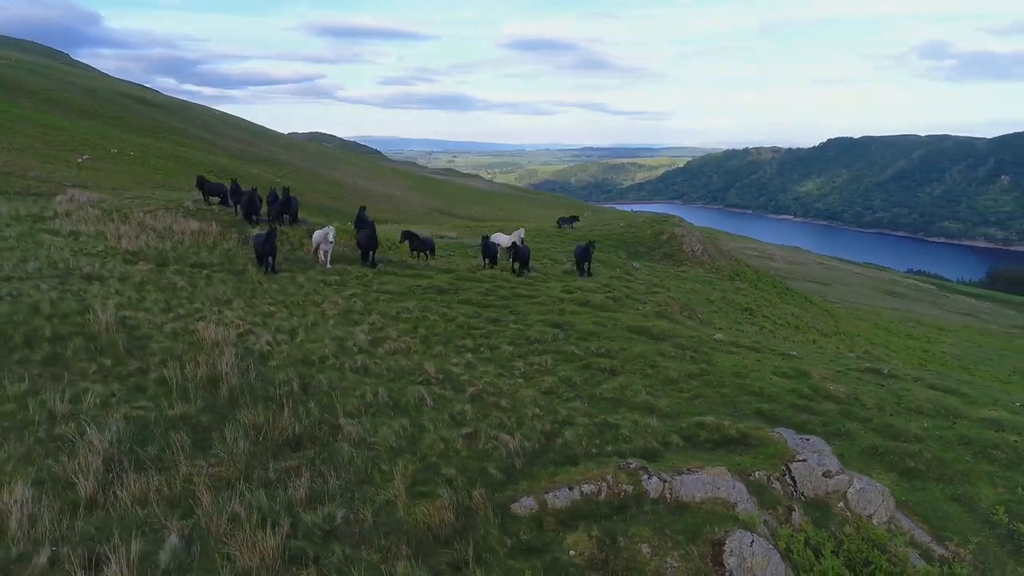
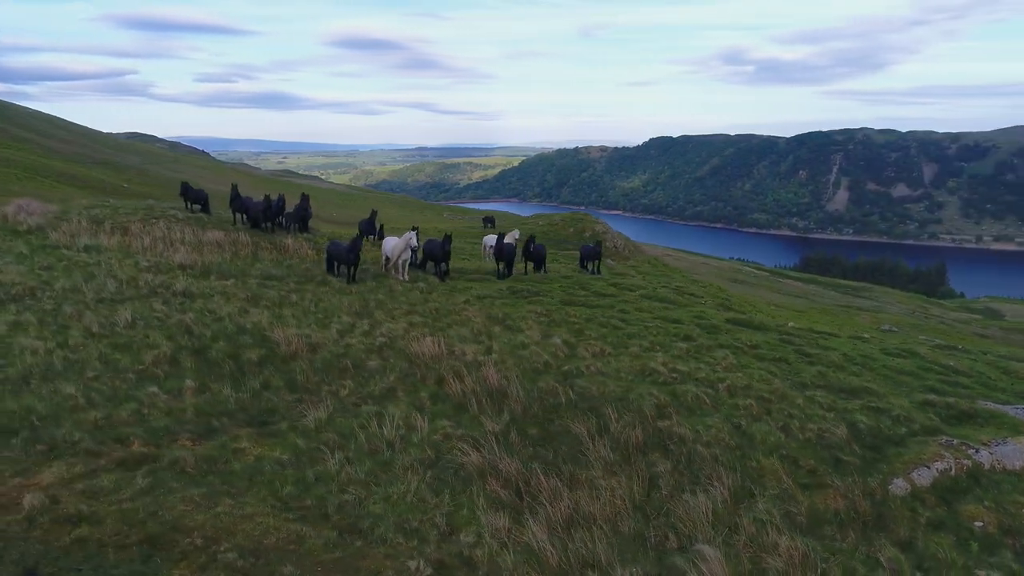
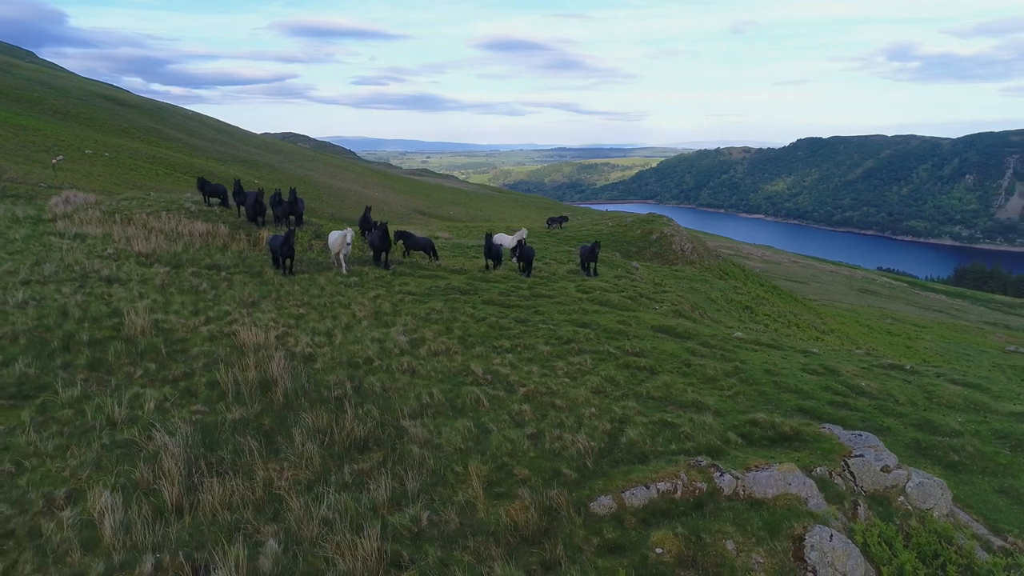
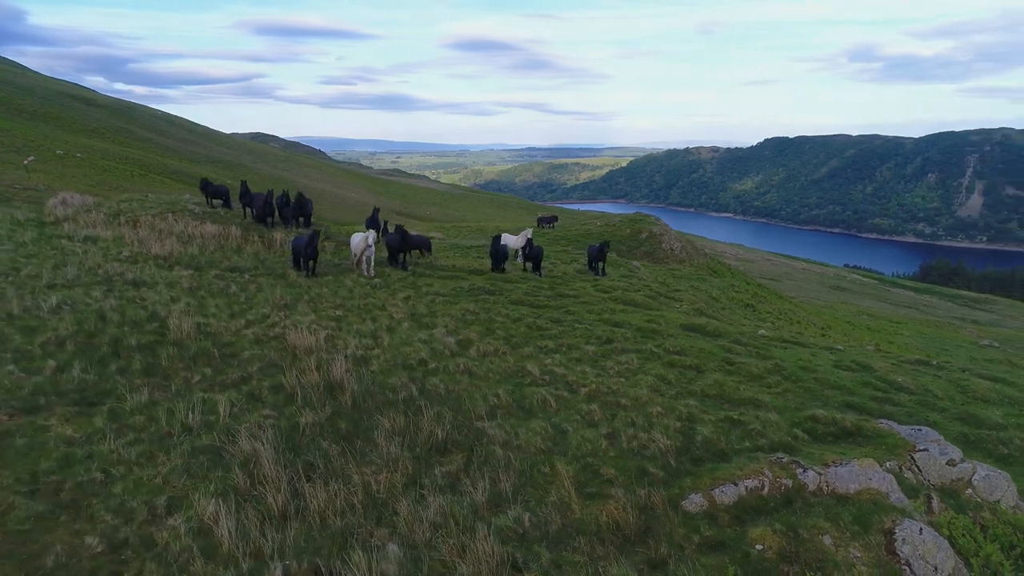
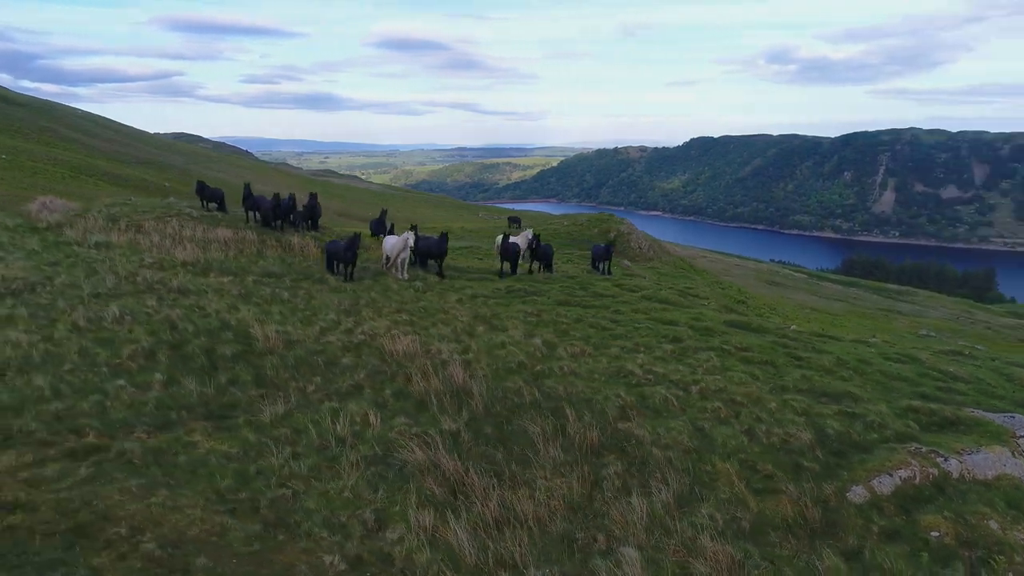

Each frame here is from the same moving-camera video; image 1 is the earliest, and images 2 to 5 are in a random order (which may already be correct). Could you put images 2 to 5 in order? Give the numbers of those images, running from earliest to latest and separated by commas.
3, 4, 5, 2
